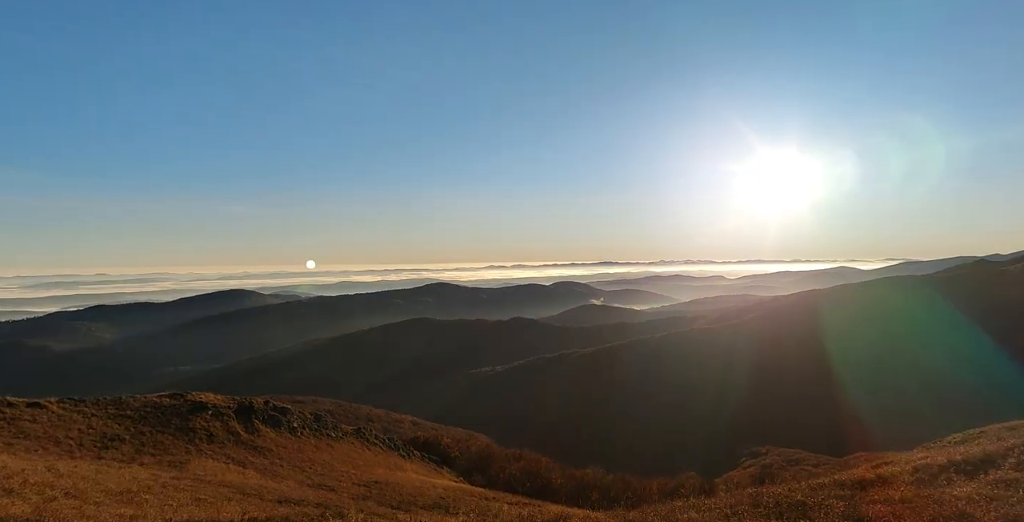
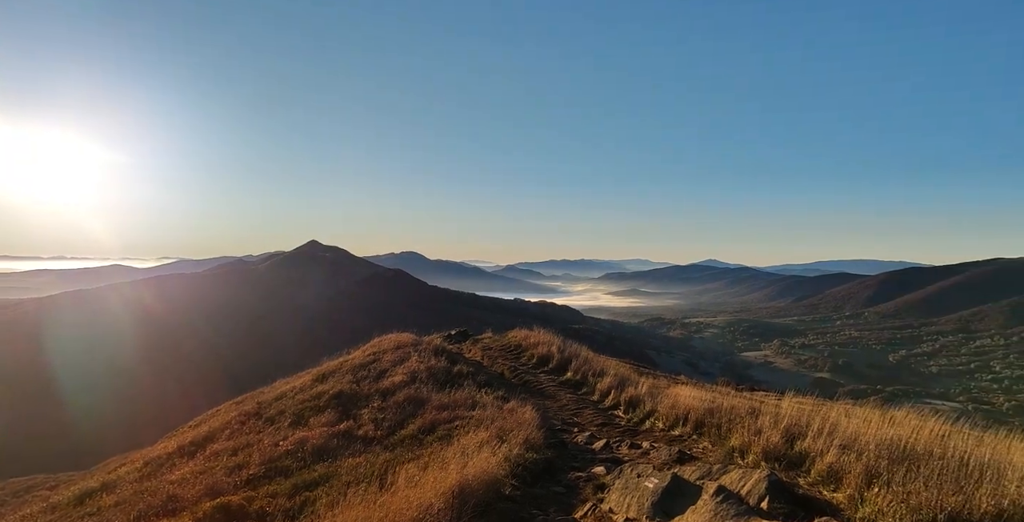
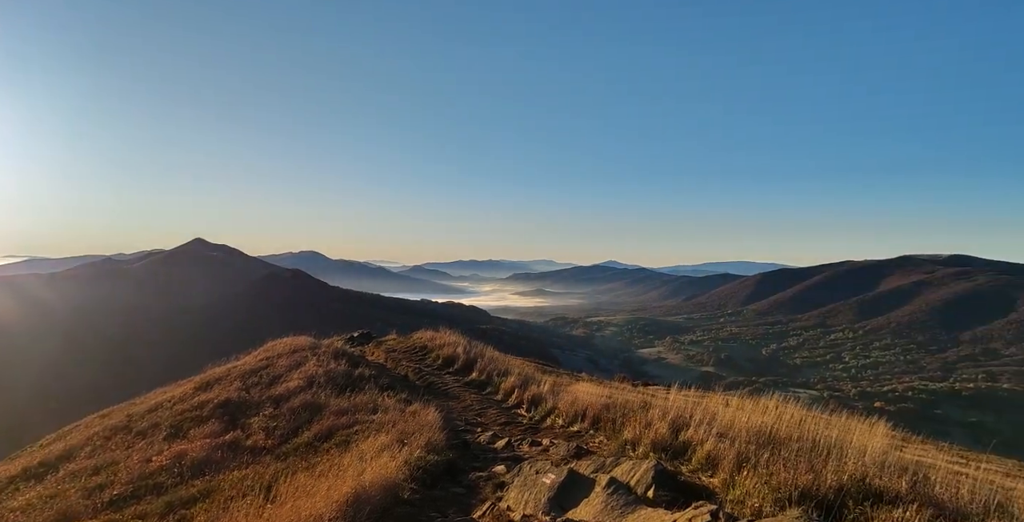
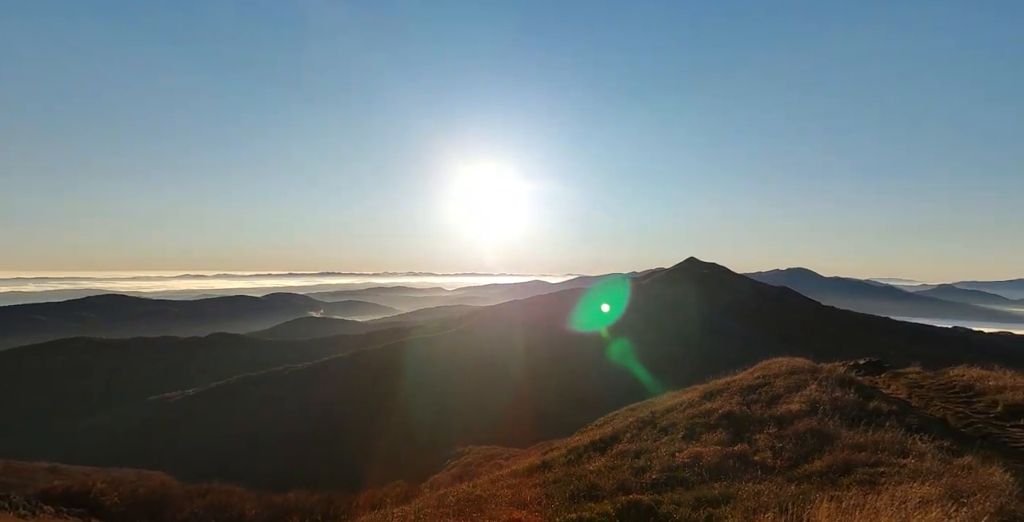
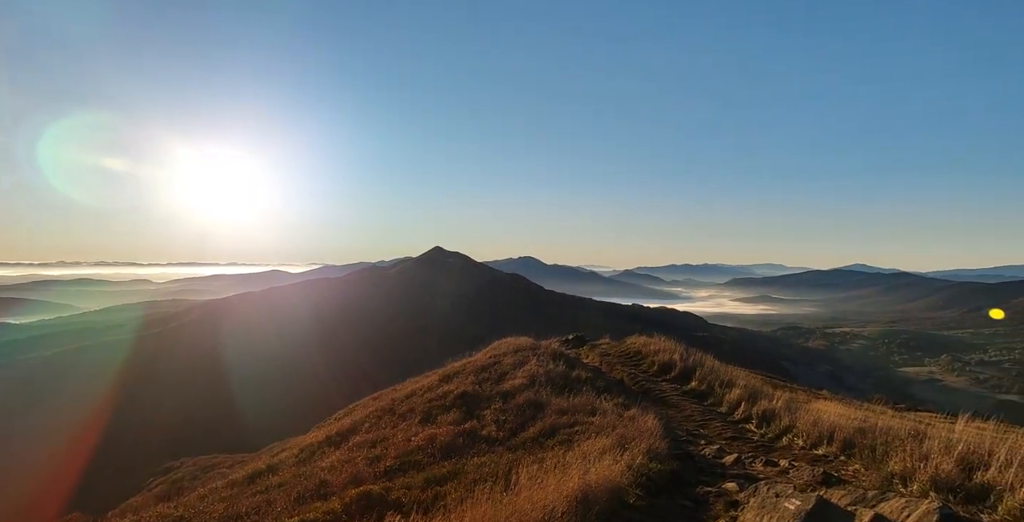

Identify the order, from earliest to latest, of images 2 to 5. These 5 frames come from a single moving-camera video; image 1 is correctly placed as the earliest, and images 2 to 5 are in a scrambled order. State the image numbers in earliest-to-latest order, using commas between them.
4, 5, 2, 3
